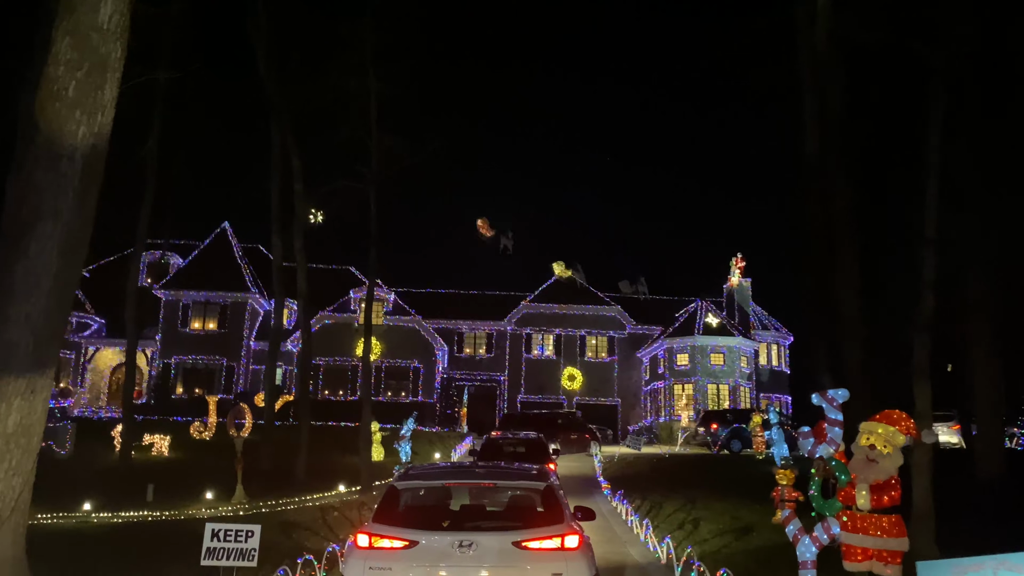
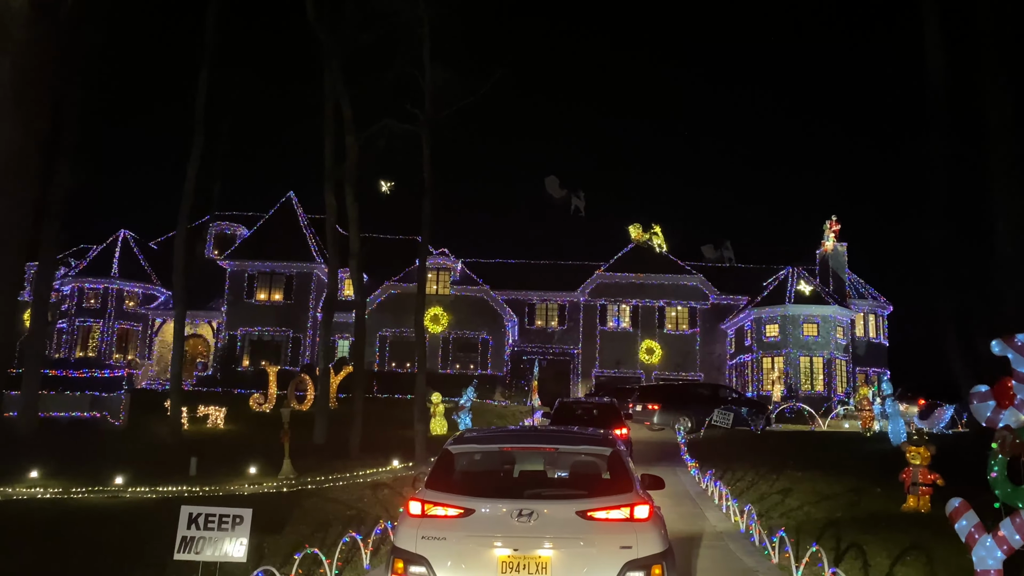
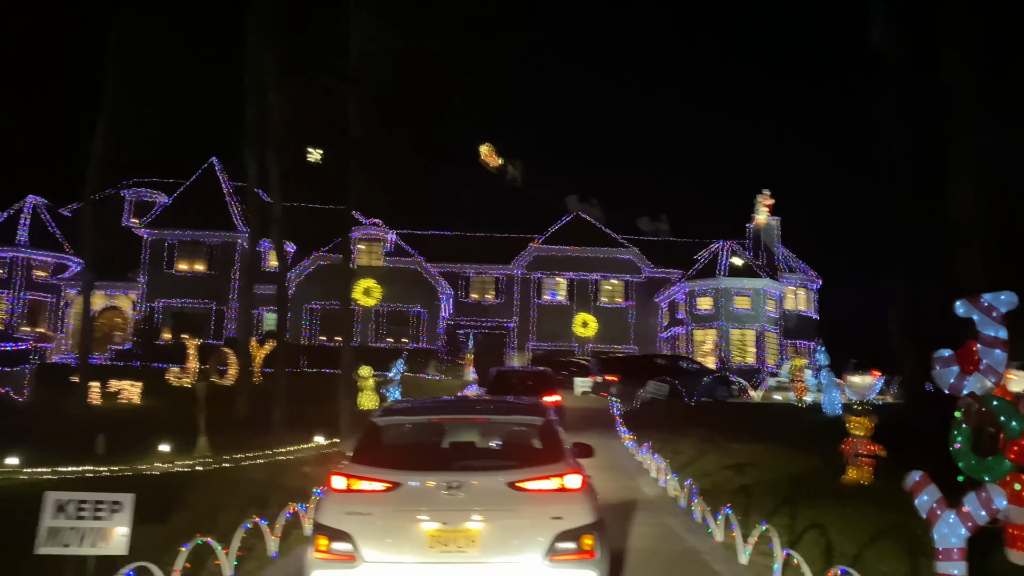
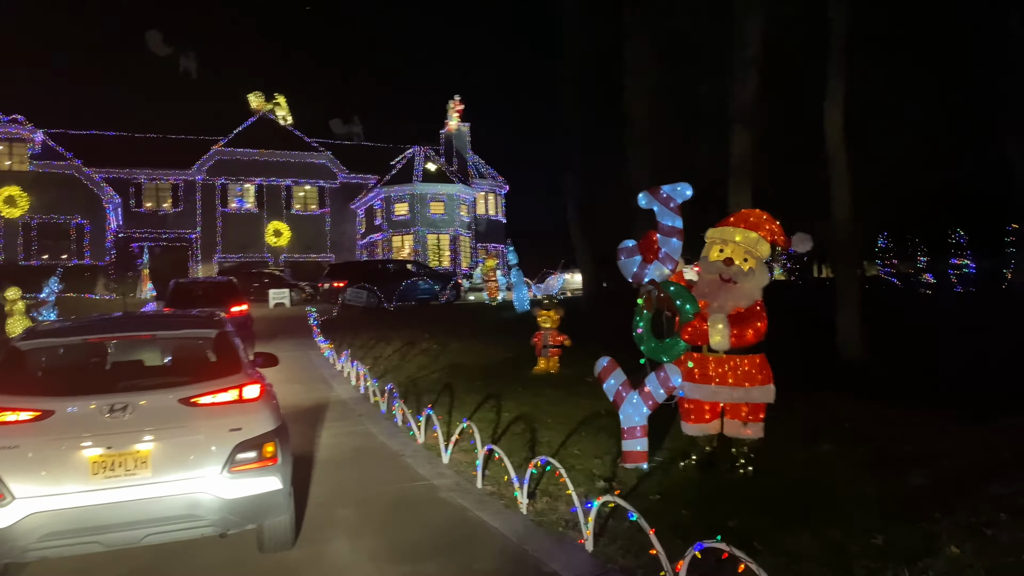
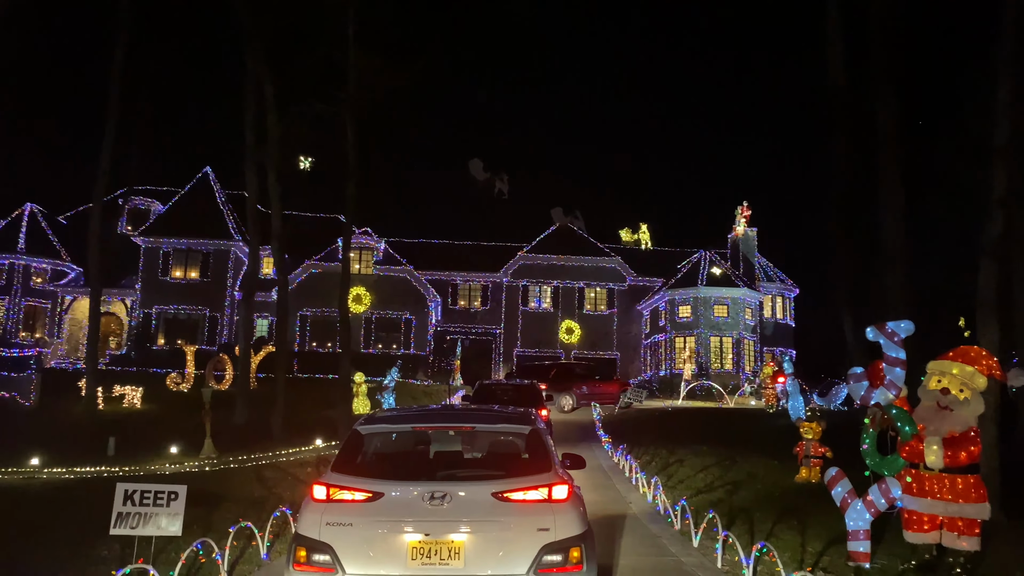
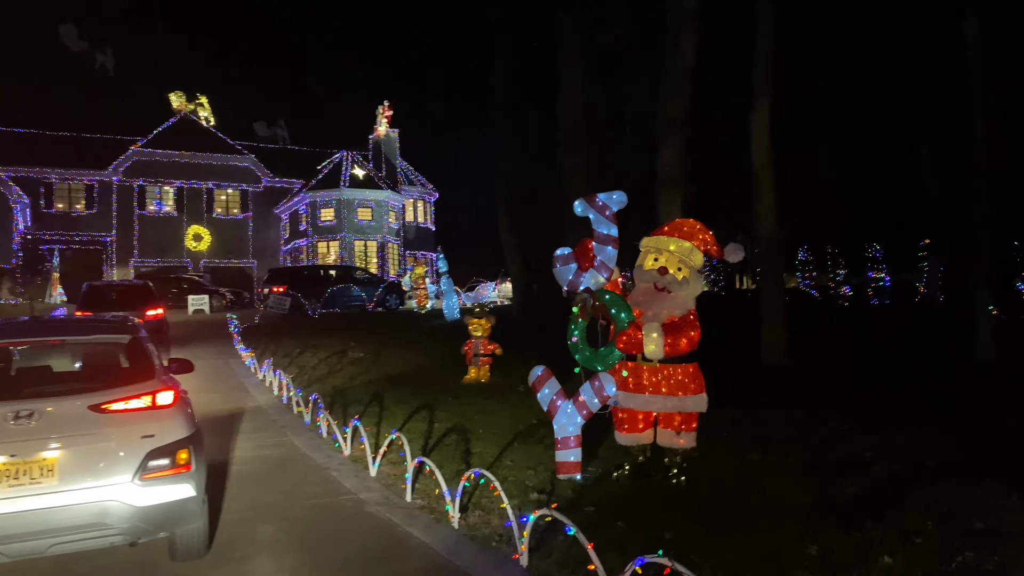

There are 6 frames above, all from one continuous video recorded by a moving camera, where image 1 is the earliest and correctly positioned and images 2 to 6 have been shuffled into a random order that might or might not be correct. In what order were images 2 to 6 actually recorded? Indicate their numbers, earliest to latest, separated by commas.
5, 2, 3, 4, 6
